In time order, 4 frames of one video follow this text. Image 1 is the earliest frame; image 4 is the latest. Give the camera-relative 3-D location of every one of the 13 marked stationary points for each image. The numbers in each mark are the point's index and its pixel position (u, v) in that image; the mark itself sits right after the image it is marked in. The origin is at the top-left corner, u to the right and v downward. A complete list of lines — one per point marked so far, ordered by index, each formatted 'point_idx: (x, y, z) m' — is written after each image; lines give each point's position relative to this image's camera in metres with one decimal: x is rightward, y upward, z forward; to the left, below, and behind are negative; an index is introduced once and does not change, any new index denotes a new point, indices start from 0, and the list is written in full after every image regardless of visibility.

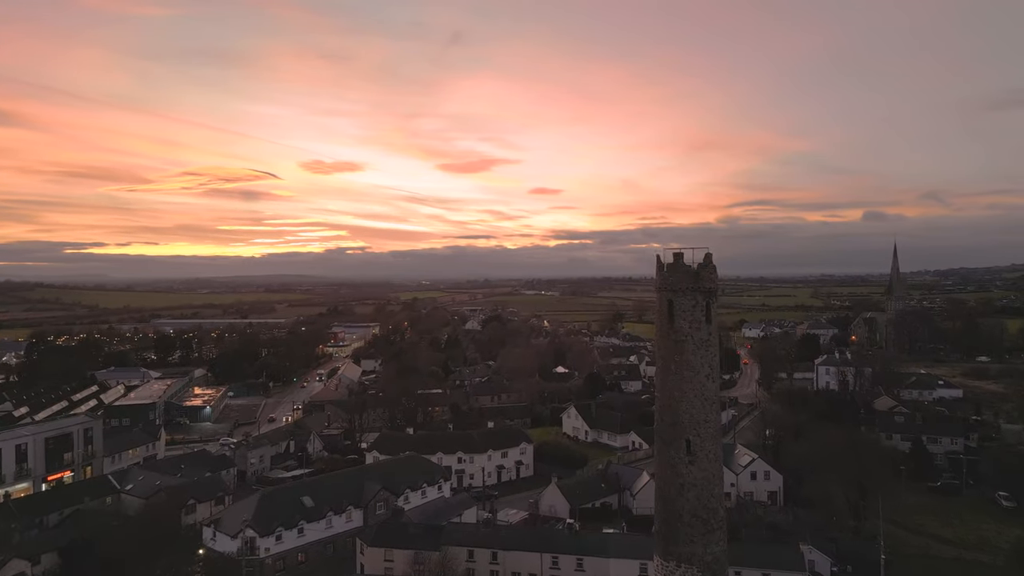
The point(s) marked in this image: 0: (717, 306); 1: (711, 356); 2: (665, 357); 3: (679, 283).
0: (+4.3, -0.4, +11.8) m
1: (+4.2, -1.4, +11.7) m
2: (+3.3, -1.5, +12.0) m
3: (+3.5, +0.1, +11.7) m
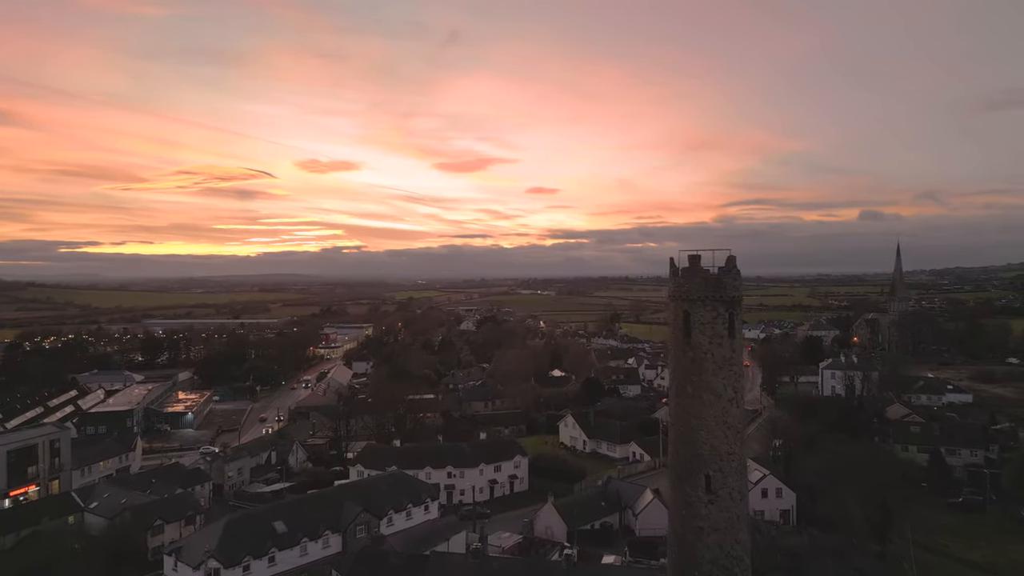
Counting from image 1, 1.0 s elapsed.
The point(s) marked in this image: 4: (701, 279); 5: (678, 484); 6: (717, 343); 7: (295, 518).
0: (+4.1, -0.5, +10.0) m
1: (+4.0, -1.6, +10.0) m
2: (+3.1, -1.6, +10.3) m
3: (+3.3, -0.1, +9.9) m
4: (+3.4, +0.2, +10.0) m
5: (+3.0, -3.6, +10.2) m
6: (+3.6, -1.0, +9.9) m
7: (-7.4, -7.8, +19.0) m
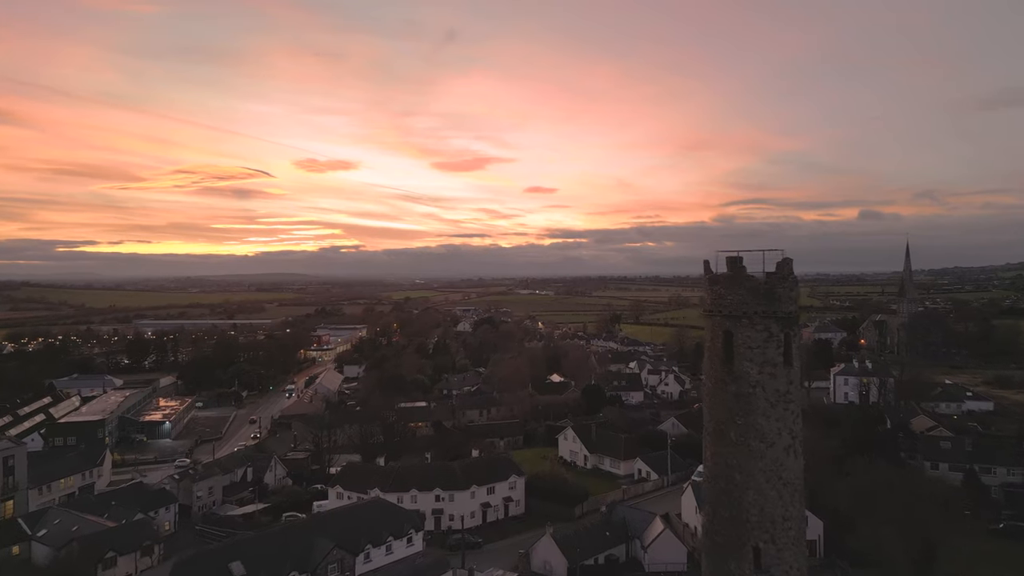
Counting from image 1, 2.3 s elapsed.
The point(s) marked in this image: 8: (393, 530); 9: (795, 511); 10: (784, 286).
0: (+3.9, -0.7, +7.7) m
1: (+3.8, -1.7, +7.6) m
2: (+2.9, -1.8, +7.9) m
3: (+3.1, -0.2, +7.5) m
4: (+3.2, 0.0, +7.6) m
5: (+2.9, -3.8, +7.8) m
6: (+3.4, -1.1, +7.5) m
7: (-7.6, -8.0, +16.6) m
8: (-4.1, -8.4, +19.6) m
9: (+3.8, -3.0, +7.5) m
10: (+3.7, 0.0, +7.6) m
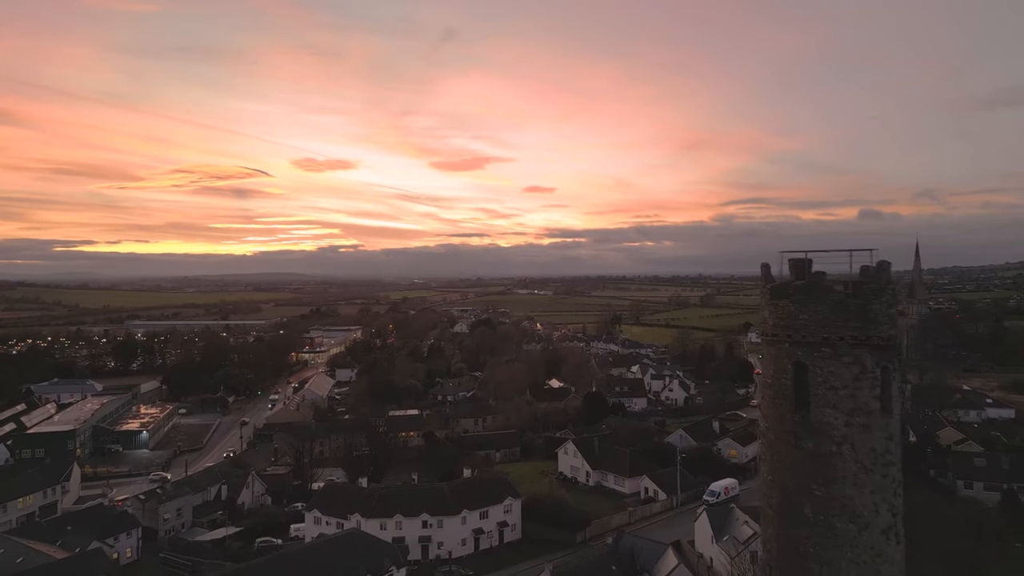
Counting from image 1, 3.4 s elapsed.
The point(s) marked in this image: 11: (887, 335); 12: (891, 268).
0: (+3.8, -0.9, +5.4) m
1: (+3.6, -1.9, +5.4) m
2: (+2.7, -1.9, +5.6) m
3: (+3.0, -0.4, +5.3) m
4: (+3.1, -0.1, +5.4) m
5: (+2.7, -3.9, +5.6) m
6: (+3.3, -1.3, +5.3) m
7: (-7.8, -8.1, +14.4) m
8: (-4.3, -8.6, +17.3) m
9: (+3.6, -3.1, +5.3) m
10: (+3.6, -0.1, +5.4) m
11: (+3.6, -0.5, +5.4) m
12: (+3.6, +0.2, +5.4) m
